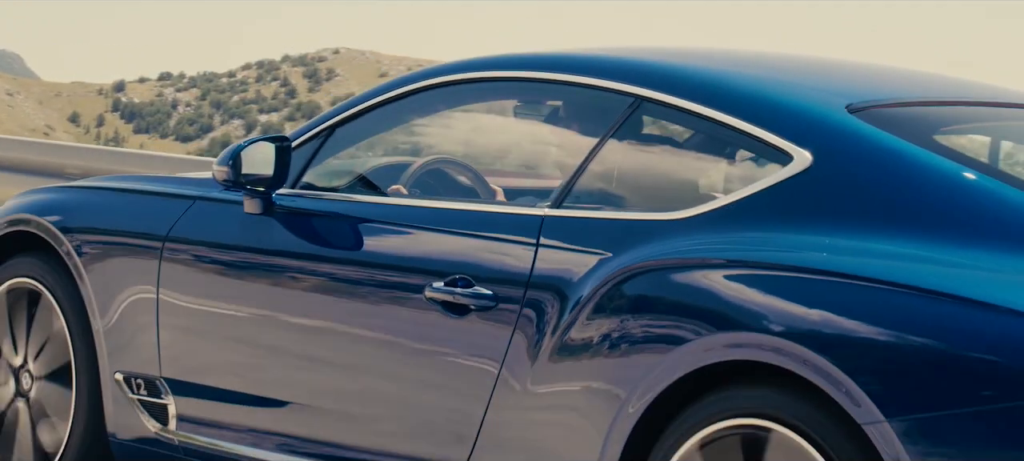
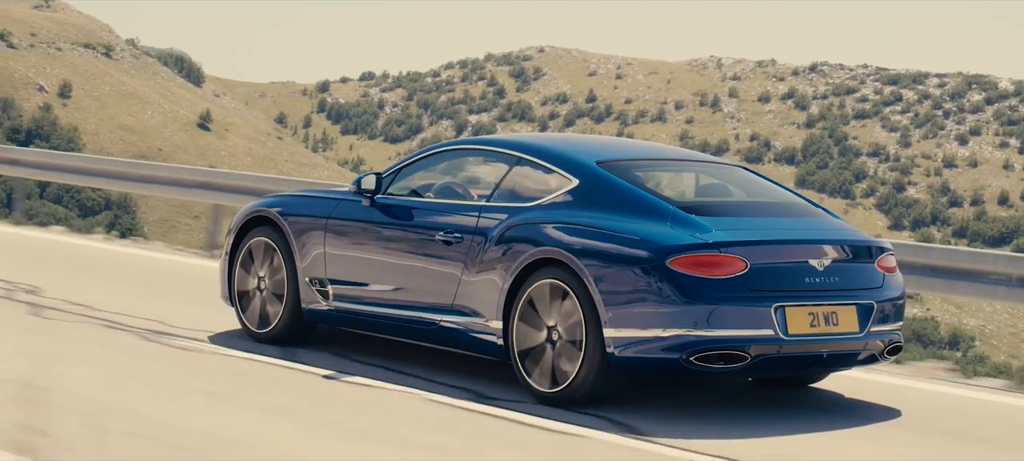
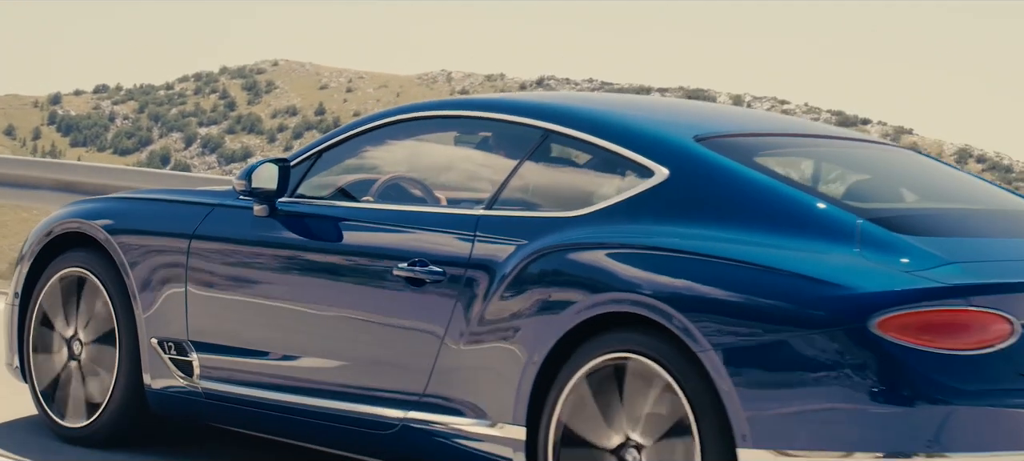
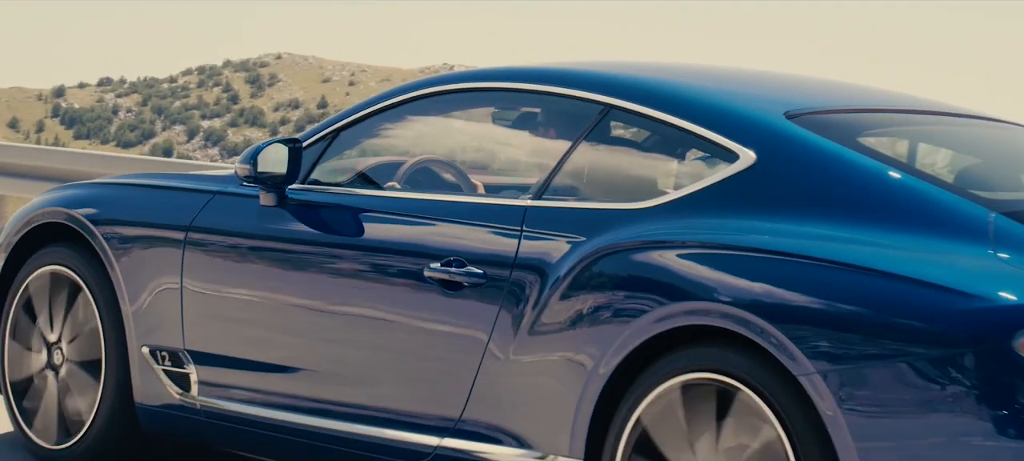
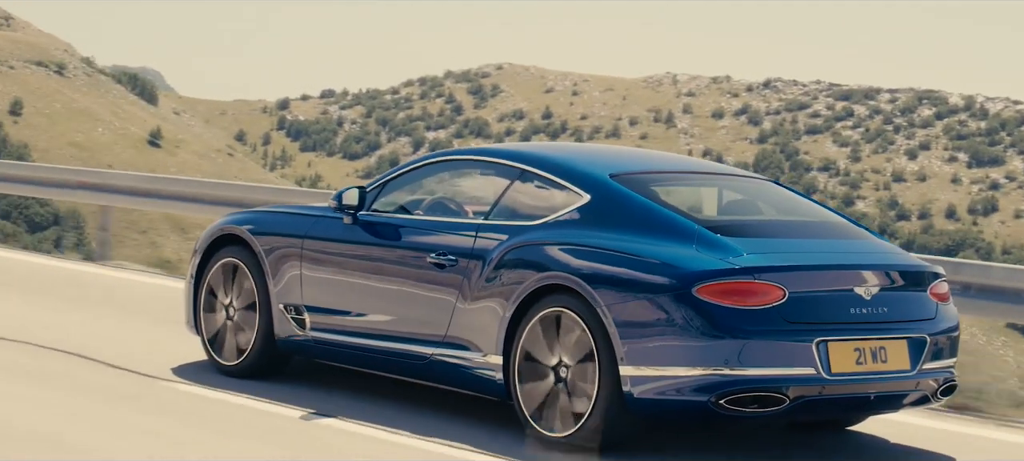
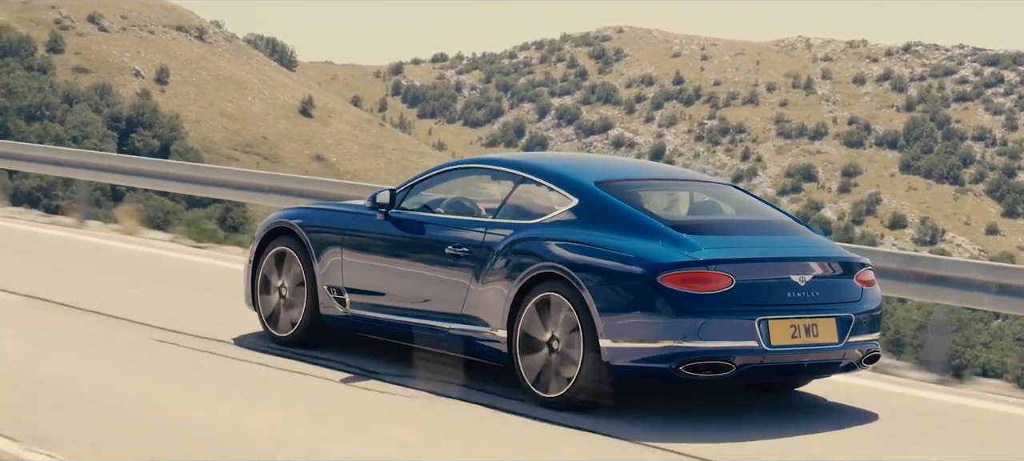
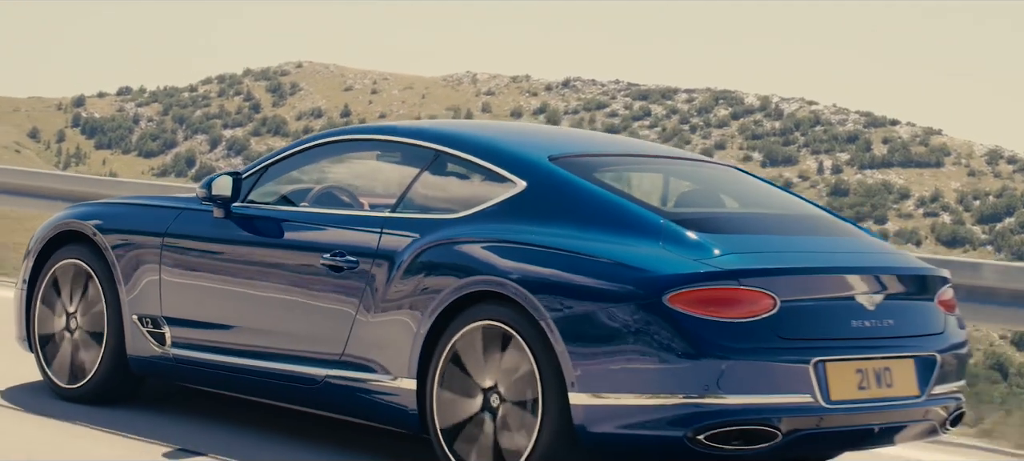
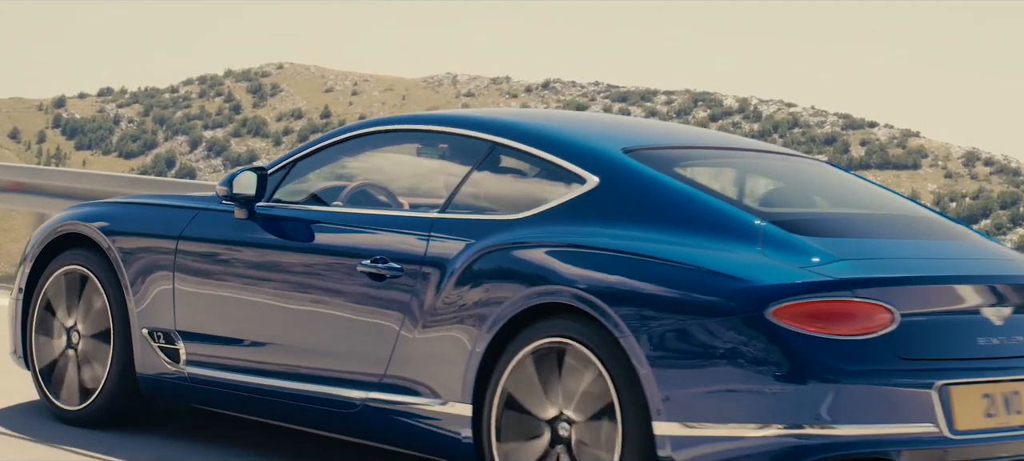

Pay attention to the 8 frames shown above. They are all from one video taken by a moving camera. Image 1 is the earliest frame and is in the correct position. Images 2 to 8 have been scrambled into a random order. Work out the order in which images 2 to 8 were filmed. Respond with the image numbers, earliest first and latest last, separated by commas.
4, 3, 8, 7, 5, 2, 6
